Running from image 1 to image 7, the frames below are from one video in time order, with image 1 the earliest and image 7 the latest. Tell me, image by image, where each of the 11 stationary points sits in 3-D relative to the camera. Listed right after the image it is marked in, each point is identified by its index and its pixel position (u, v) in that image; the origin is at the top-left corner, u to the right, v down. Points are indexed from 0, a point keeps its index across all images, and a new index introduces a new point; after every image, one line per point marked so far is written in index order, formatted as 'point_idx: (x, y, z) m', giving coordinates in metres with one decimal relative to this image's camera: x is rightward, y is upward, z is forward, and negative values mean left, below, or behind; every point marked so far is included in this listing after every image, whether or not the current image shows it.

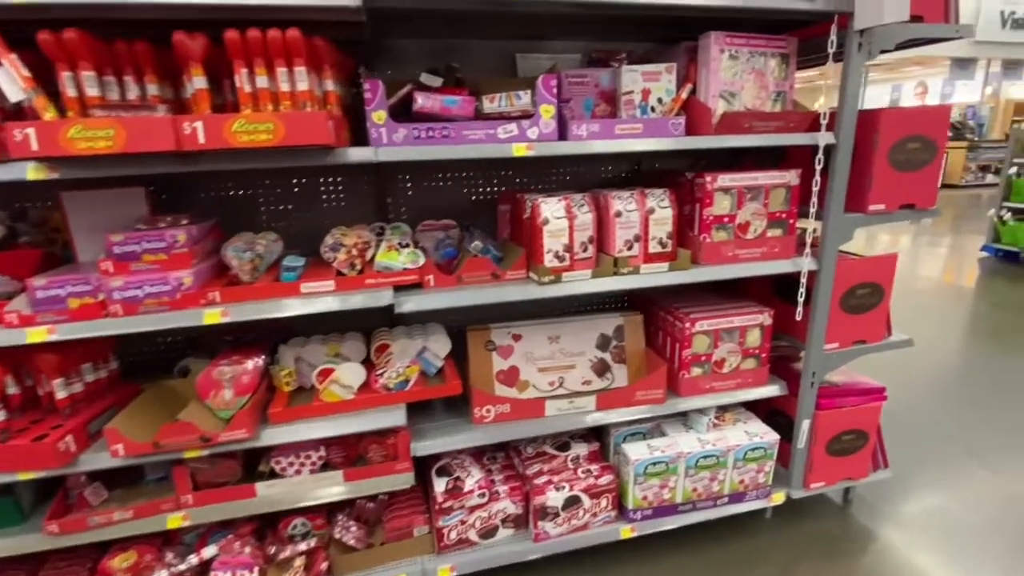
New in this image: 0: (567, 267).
0: (+0.2, +0.1, +1.7) m
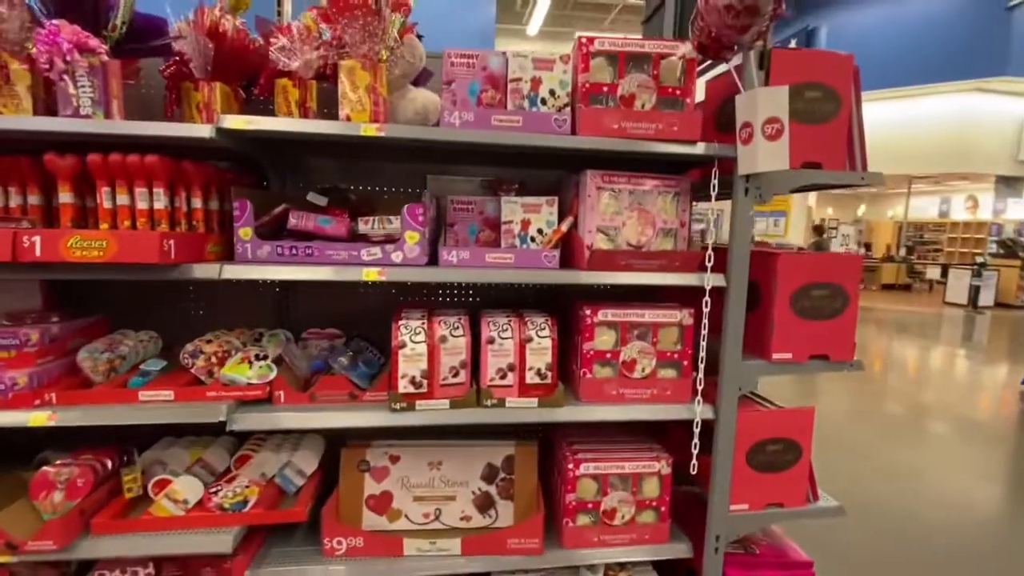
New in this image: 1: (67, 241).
0: (-0.3, -0.3, +1.6) m
1: (-1.2, +0.1, +1.3) m
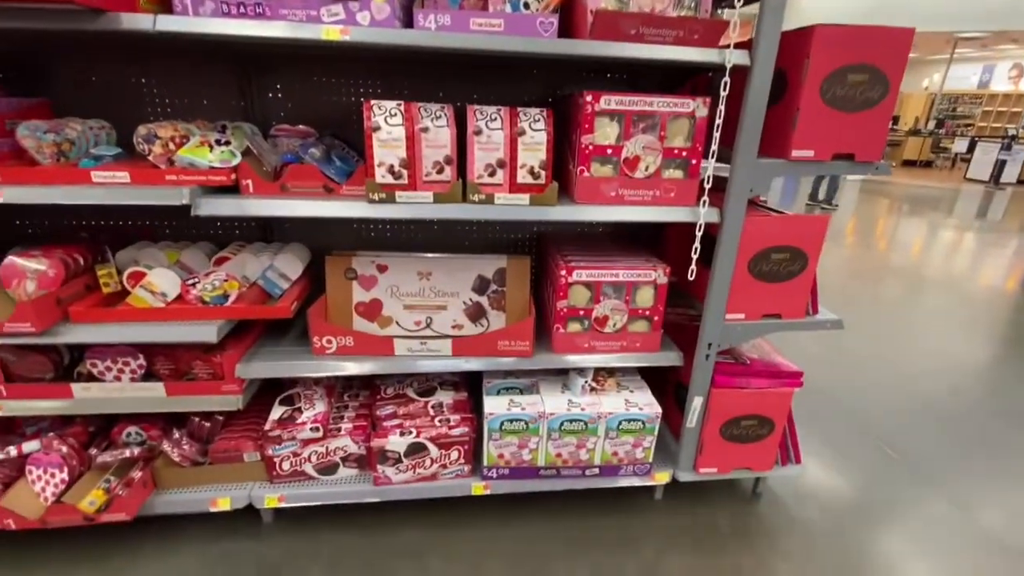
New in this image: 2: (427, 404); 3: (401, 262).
0: (-0.3, +0.3, +1.5) m
1: (-1.2, +0.7, +1.1) m
2: (-0.3, -0.4, +1.9) m
3: (-0.4, +0.1, +1.8) m
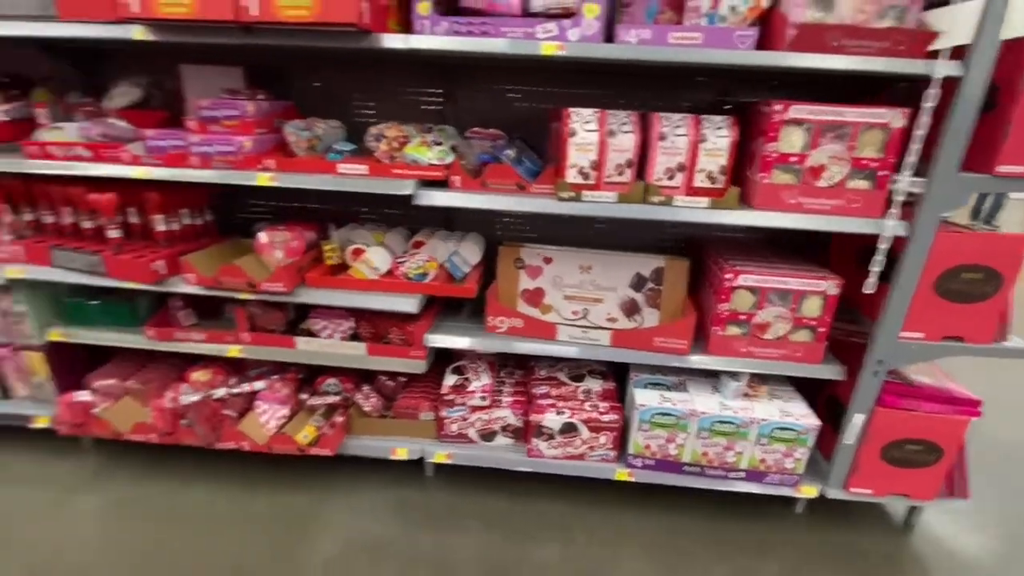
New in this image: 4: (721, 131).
0: (+0.3, +0.3, +1.6) m
1: (-0.7, +0.8, +1.4) m
2: (+0.3, -0.4, +2.0) m
3: (+0.2, +0.1, +2.0) m
4: (+0.7, +0.5, +1.6) m
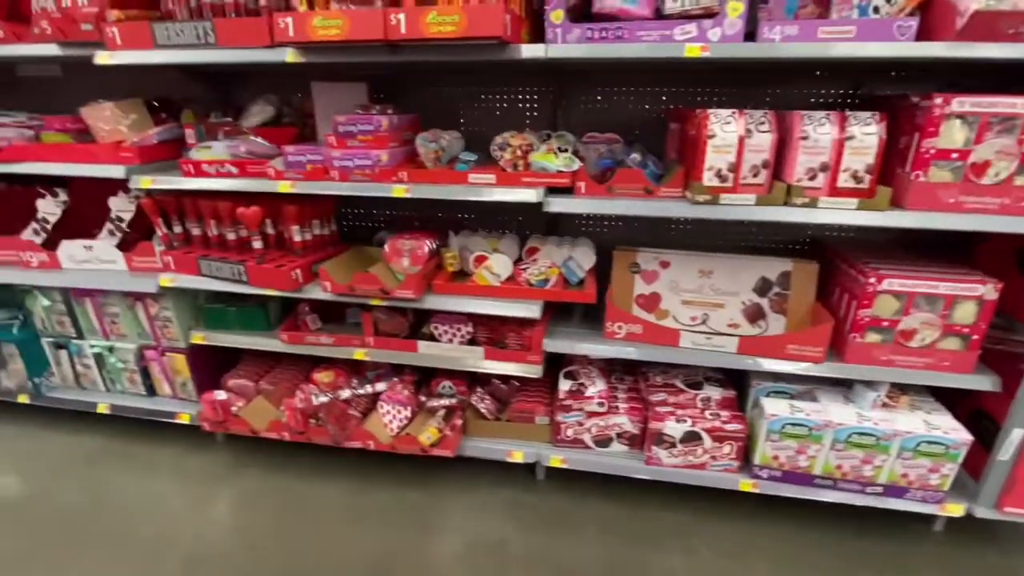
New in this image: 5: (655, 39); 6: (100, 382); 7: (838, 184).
0: (+0.7, +0.3, +1.6) m
1: (-0.2, +0.8, +1.4) m
2: (+0.7, -0.4, +2.0) m
3: (+0.7, +0.1, +1.9) m
4: (+1.1, +0.5, +1.5) m
5: (+0.4, +0.8, +1.5) m
6: (-2.0, -0.4, +2.3) m
7: (+1.0, +0.3, +1.6) m
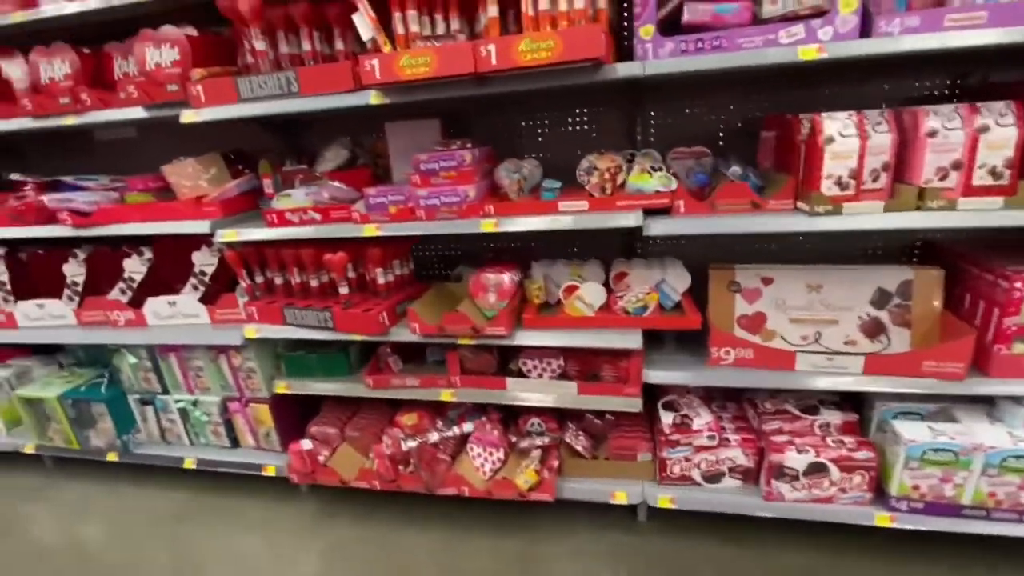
0: (+1.0, +0.3, +1.4) m
1: (0.0, +0.7, +1.4) m
2: (+1.1, -0.5, +1.8) m
3: (+1.0, +0.1, +1.8) m
4: (+1.4, +0.5, +1.4) m
5: (+0.7, +0.7, +1.4) m
6: (-1.5, -0.7, +2.3) m
7: (+1.3, +0.3, +1.4) m
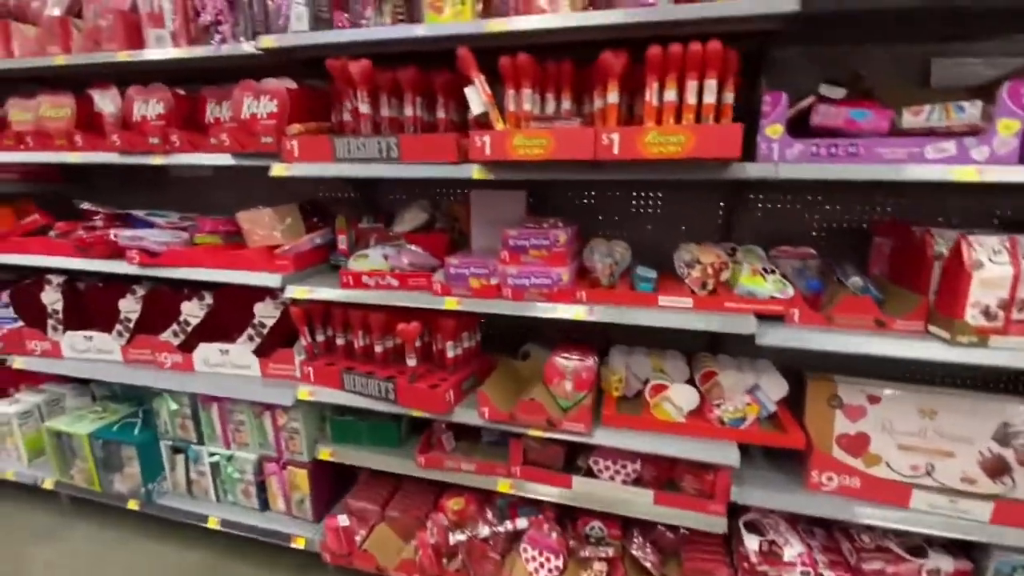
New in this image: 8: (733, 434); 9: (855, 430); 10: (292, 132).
0: (+1.3, -0.1, +1.3) m
1: (+0.4, +0.4, +1.3) m
2: (+1.3, -0.9, +1.6) m
3: (+1.3, -0.4, +1.6) m
4: (+1.7, +0.1, +1.2) m
5: (+1.0, +0.4, +1.3) m
6: (-1.3, -0.9, +2.2) m
7: (+1.6, -0.1, +1.3) m
8: (+0.7, -0.5, +1.6) m
9: (+1.2, -0.5, +1.6) m
10: (-0.8, +0.5, +1.7) m
